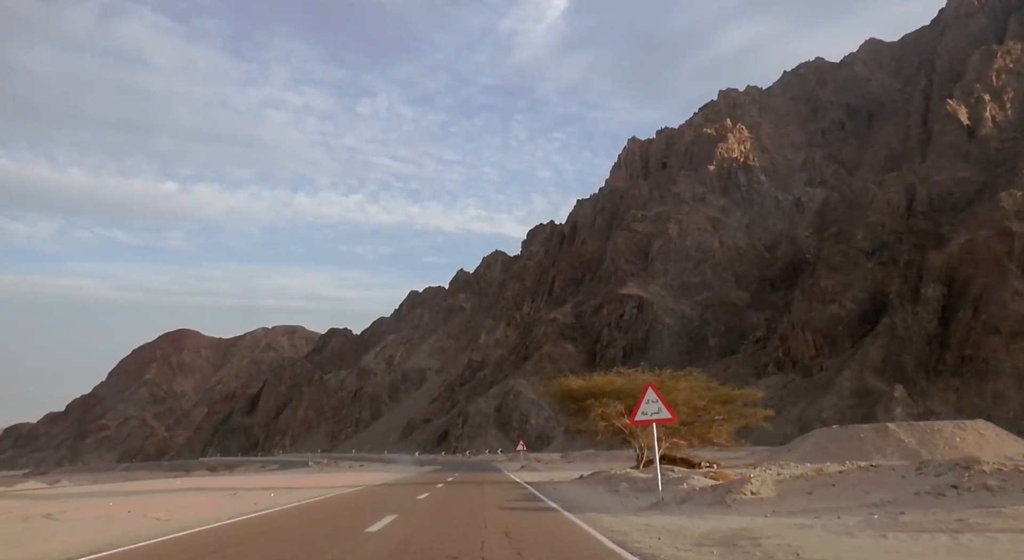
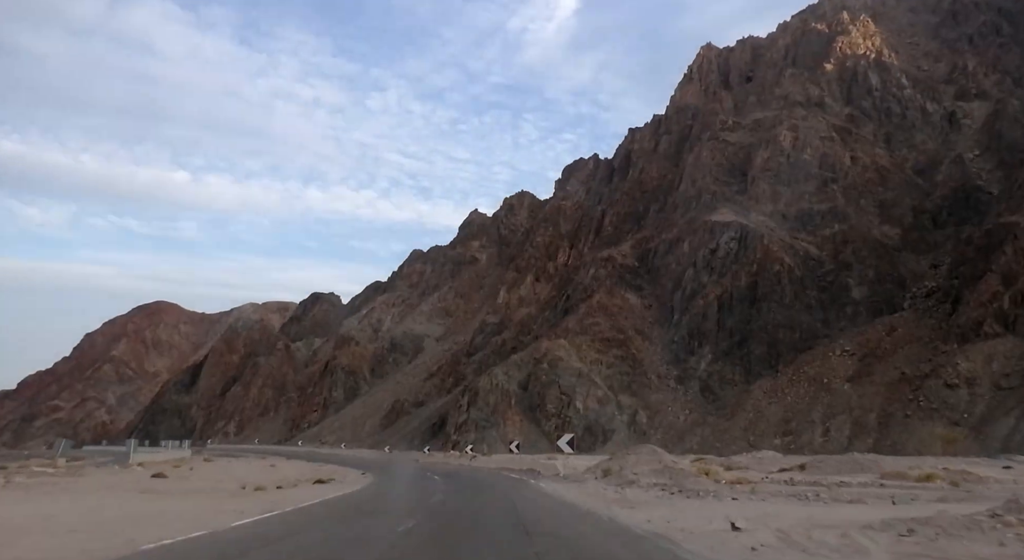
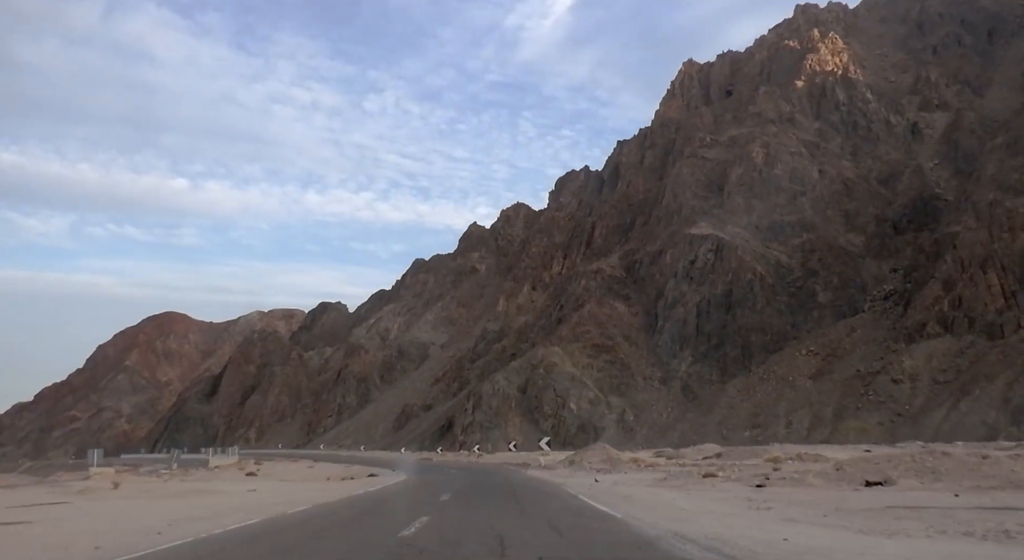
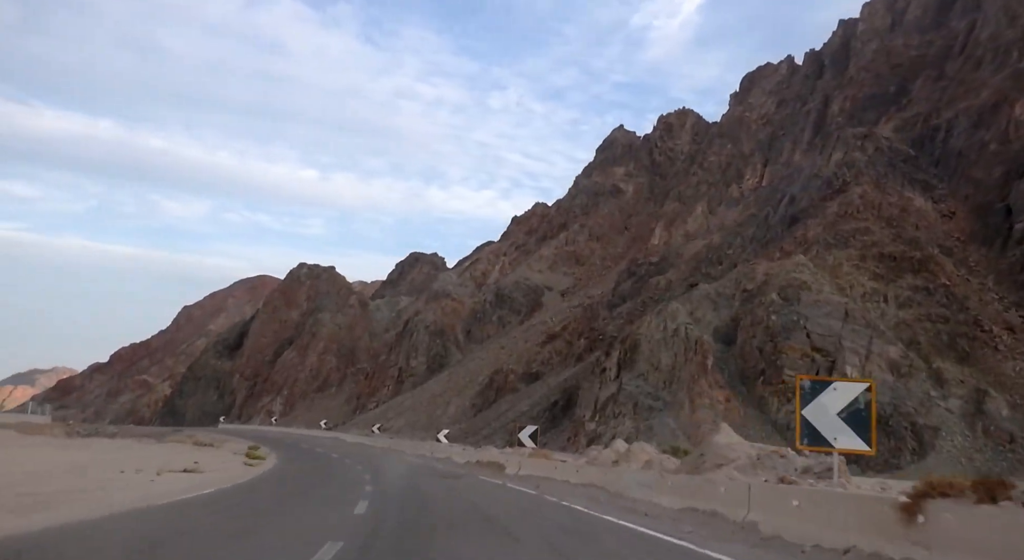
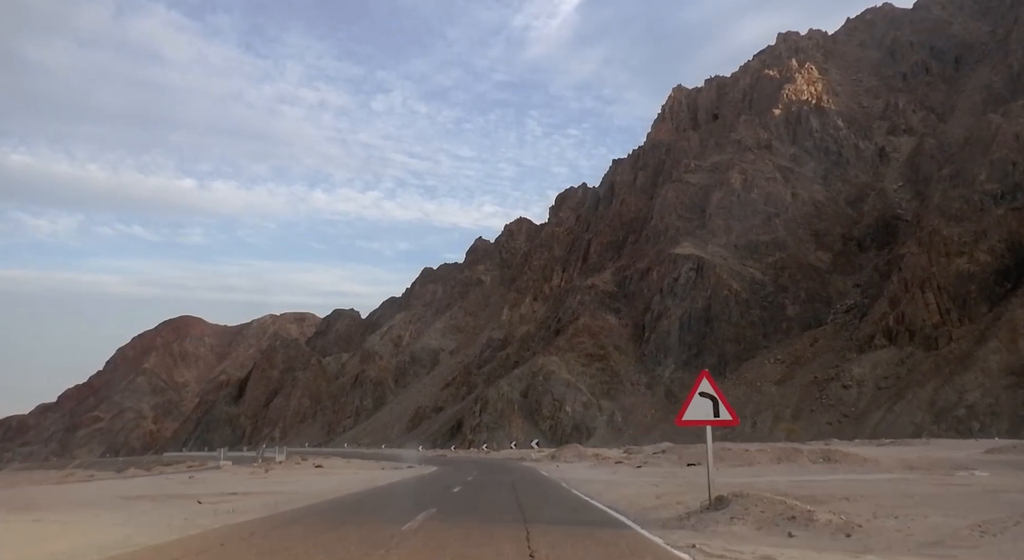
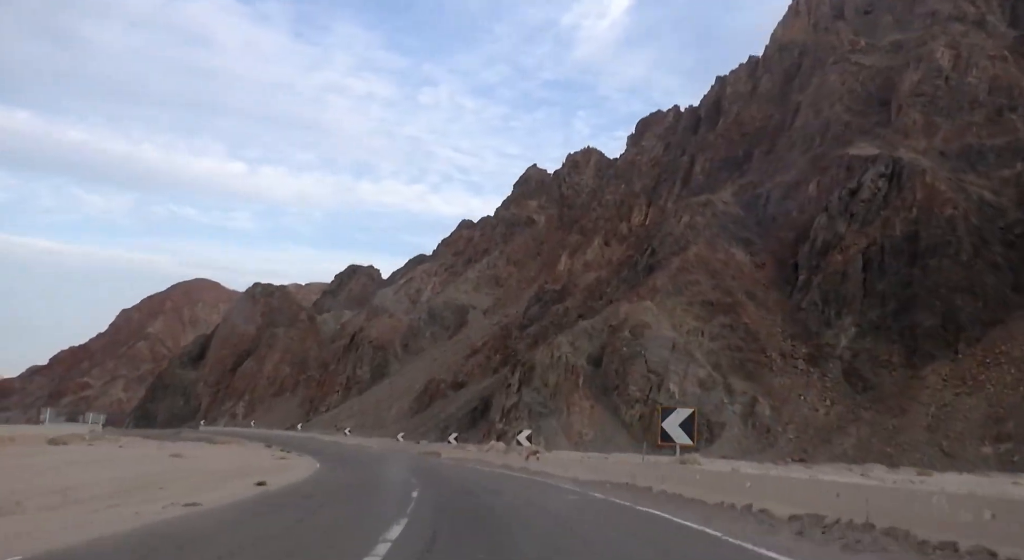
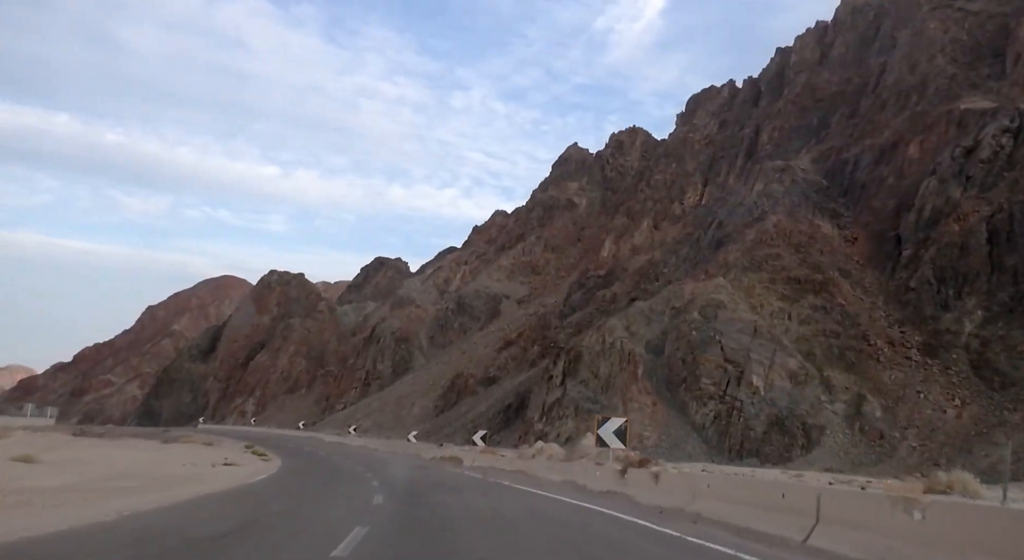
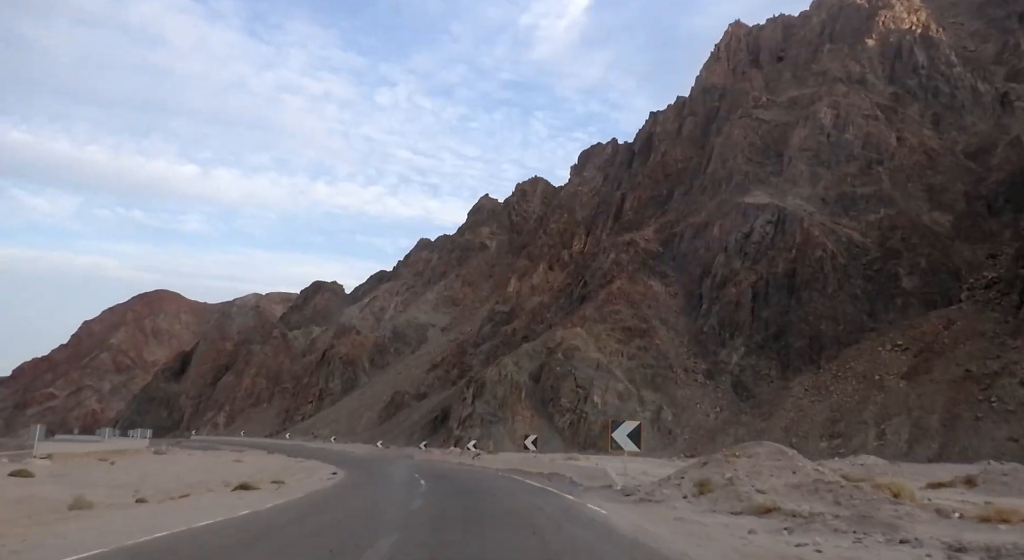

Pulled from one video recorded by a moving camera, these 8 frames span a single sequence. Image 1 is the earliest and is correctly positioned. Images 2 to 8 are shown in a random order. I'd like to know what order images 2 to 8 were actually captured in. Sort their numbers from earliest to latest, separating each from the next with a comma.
5, 3, 2, 8, 6, 7, 4
